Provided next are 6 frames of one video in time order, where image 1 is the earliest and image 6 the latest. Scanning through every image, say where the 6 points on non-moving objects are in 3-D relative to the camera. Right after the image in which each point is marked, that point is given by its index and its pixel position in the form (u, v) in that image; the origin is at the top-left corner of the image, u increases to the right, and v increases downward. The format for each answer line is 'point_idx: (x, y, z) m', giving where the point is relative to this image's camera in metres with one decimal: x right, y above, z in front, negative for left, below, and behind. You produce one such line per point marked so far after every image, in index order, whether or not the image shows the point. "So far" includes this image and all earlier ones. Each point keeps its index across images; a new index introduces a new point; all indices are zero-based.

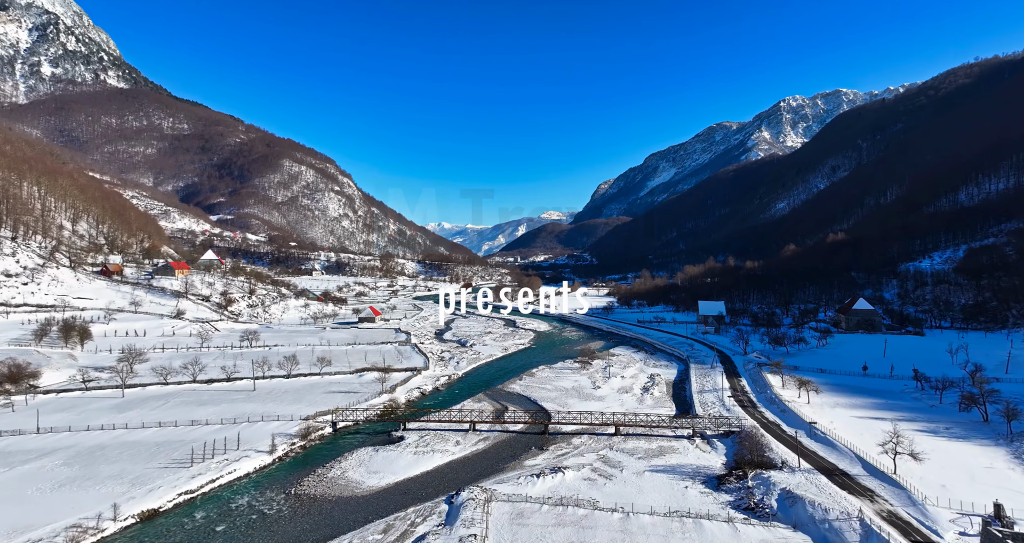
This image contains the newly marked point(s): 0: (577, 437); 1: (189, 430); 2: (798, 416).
0: (+2.5, -6.3, +19.9) m
1: (-11.6, -5.7, +18.8) m
2: (+11.0, -5.6, +20.0) m
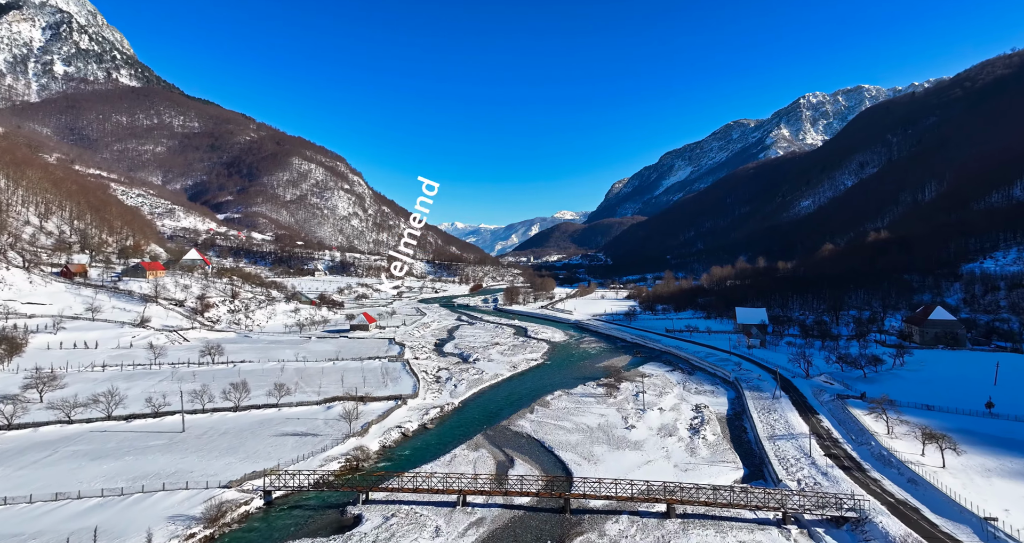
0: (+2.6, -6.5, +13.7) m
1: (-11.5, -5.9, +13.0) m
2: (+11.1, -5.8, +13.6) m
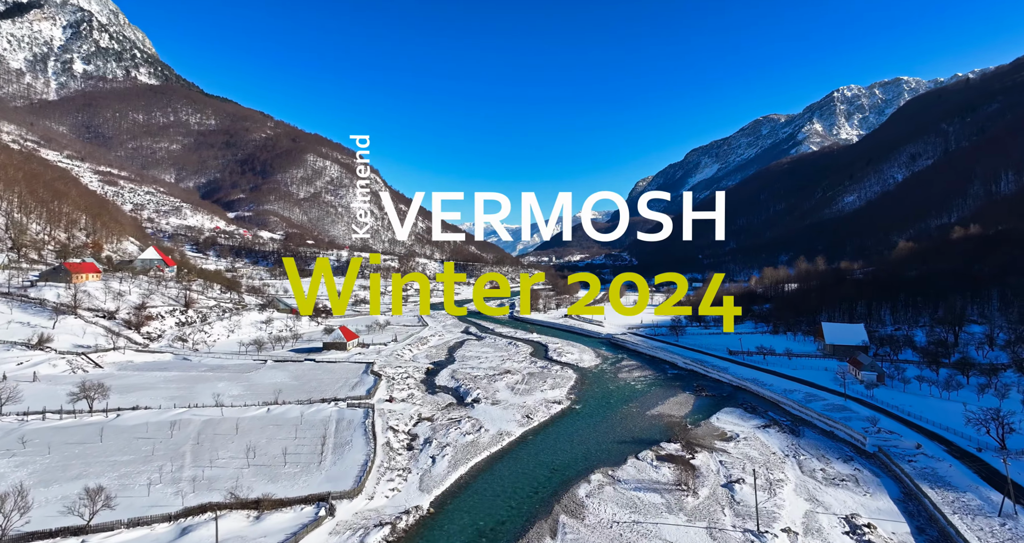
0: (+2.4, -6.8, +3.1) m
1: (-11.7, -6.1, +3.0) m
2: (+10.9, -6.1, +2.6) m
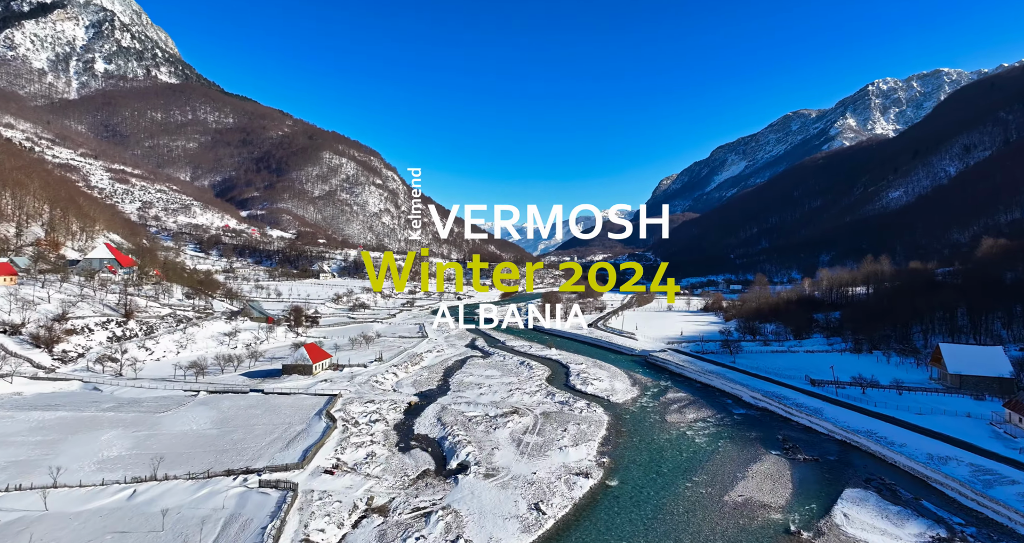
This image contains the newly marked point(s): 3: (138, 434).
0: (+1.6, -7.0, -5.5) m
1: (-12.5, -6.3, -5.0) m
2: (+10.1, -6.3, -6.3) m
3: (-14.0, -5.9, +19.7) m
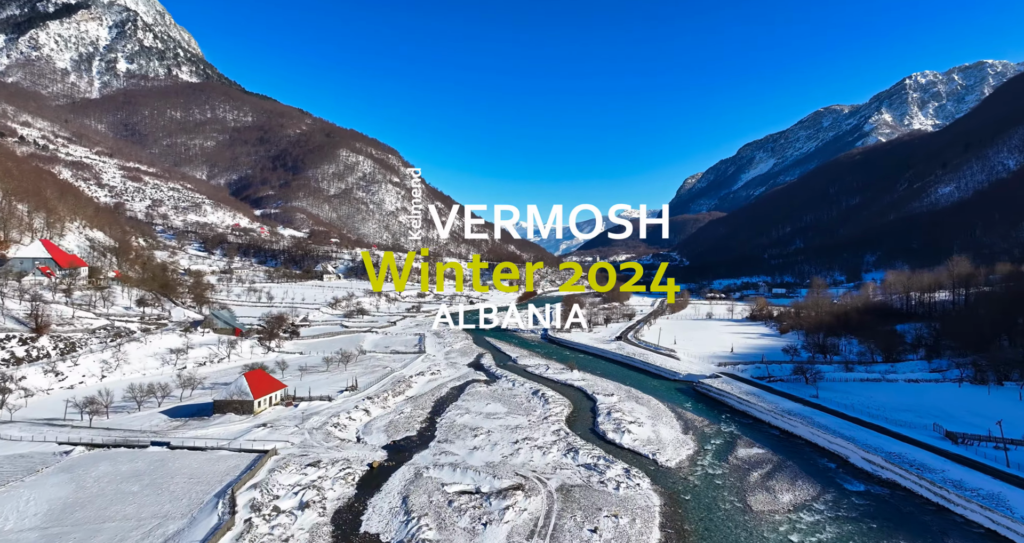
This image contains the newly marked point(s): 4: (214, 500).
0: (+0.5, -7.2, -13.4) m
1: (-13.6, -6.5, -12.4) m
2: (+8.9, -6.5, -14.6) m
3: (-14.1, -6.1, +12.4) m
4: (-8.2, -6.2, +14.4) m
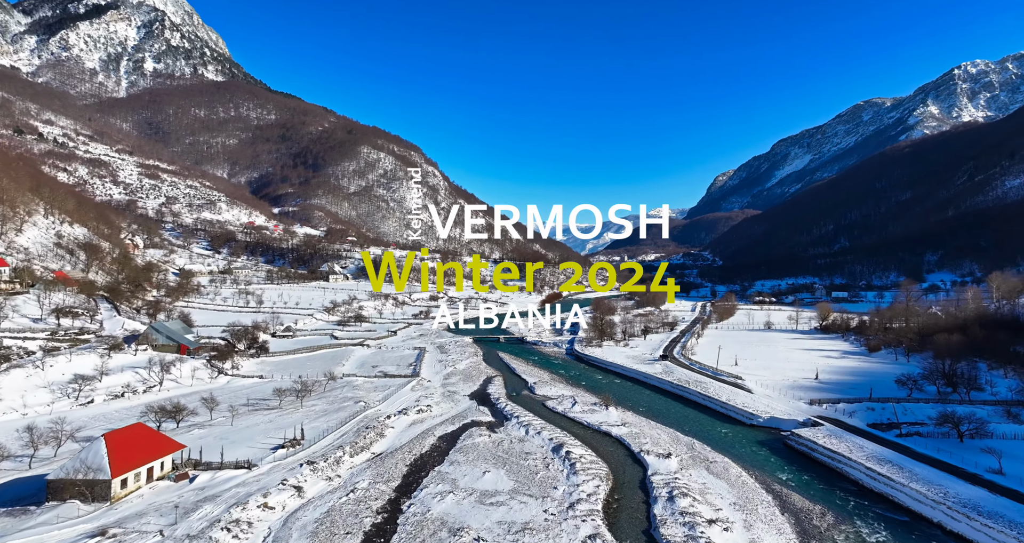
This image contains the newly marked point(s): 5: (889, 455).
0: (-1.2, -7.3, -22.0) m
1: (-15.2, -6.6, -20.3) m
2: (+7.1, -6.7, -23.6) m
3: (-14.4, -6.2, +4.5) m
4: (-8.4, -6.3, +6.2) m
5: (+13.2, -6.5, +18.3) m
